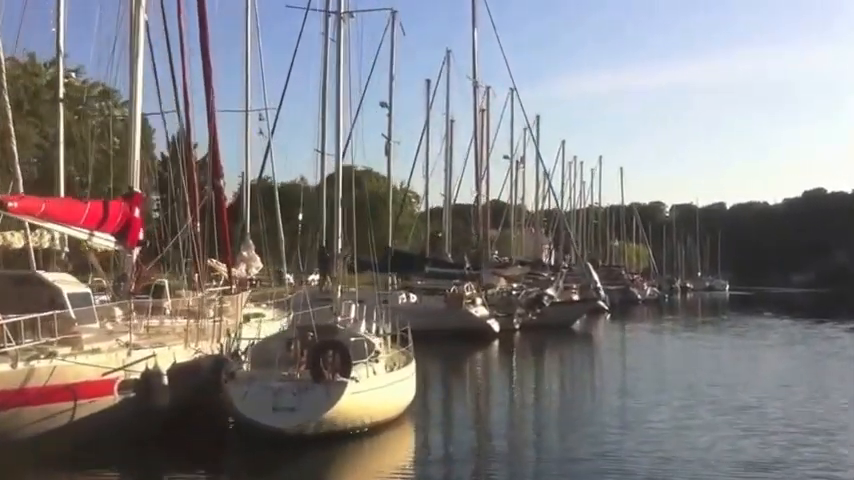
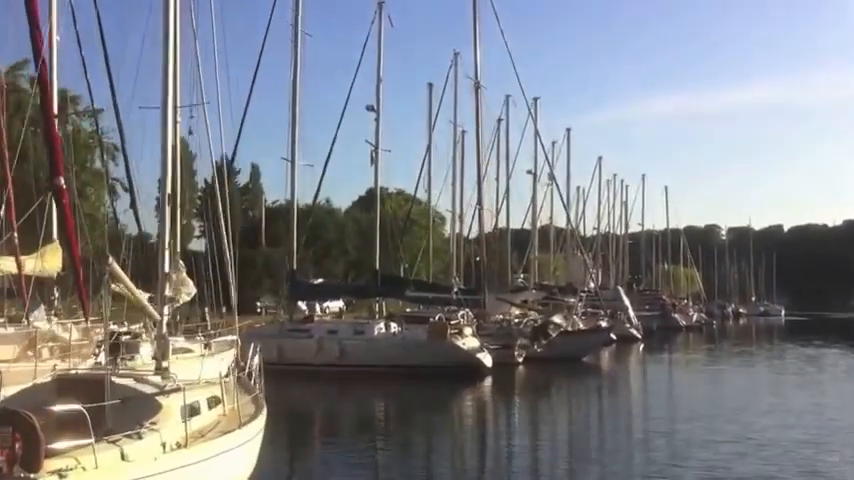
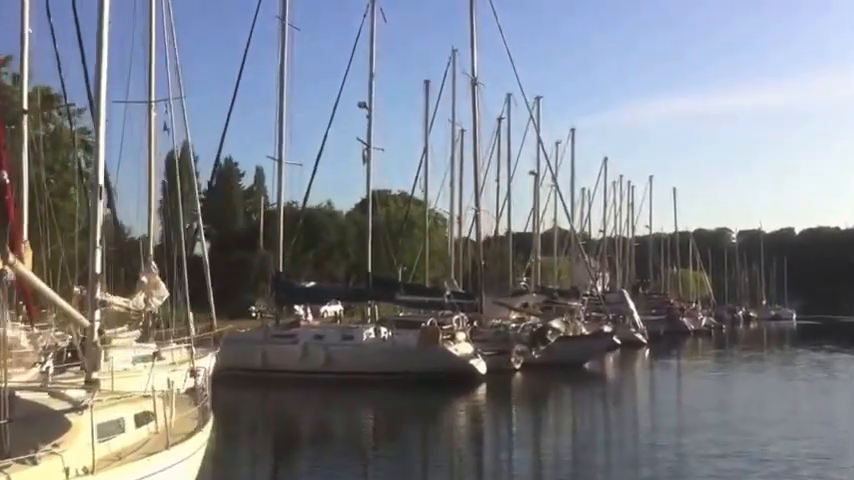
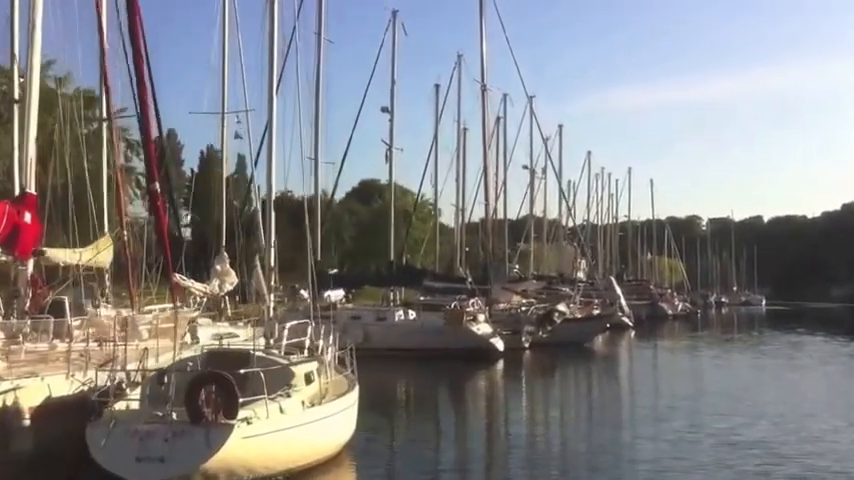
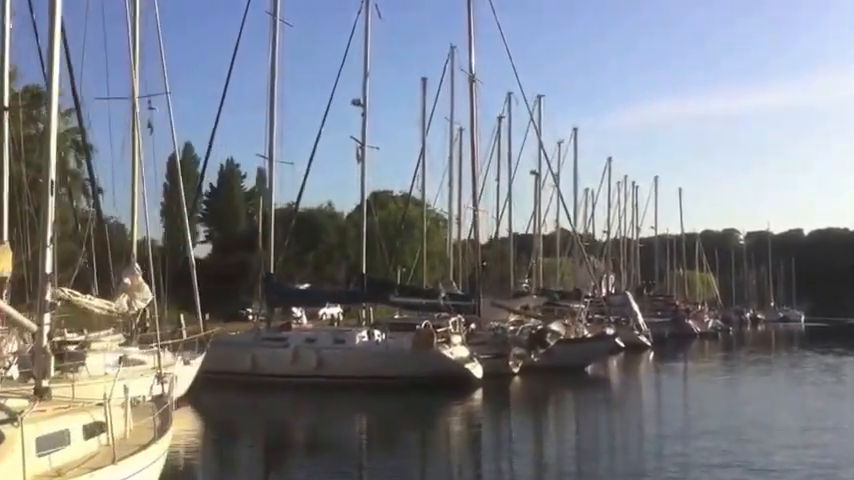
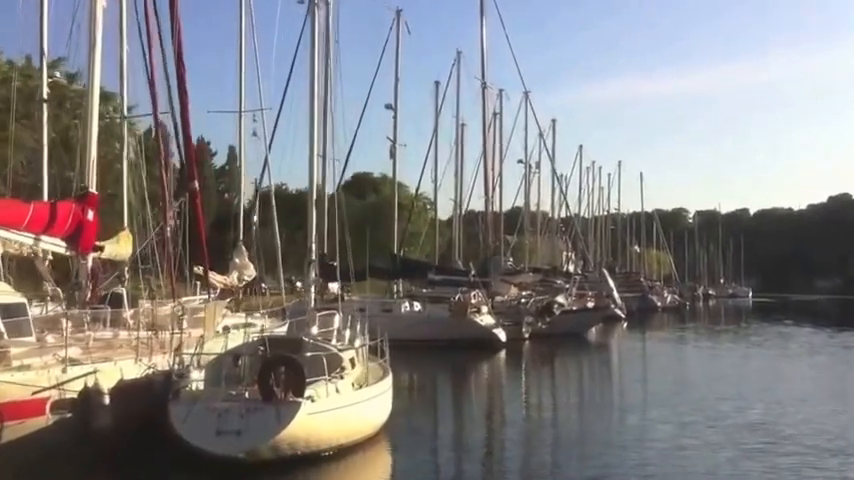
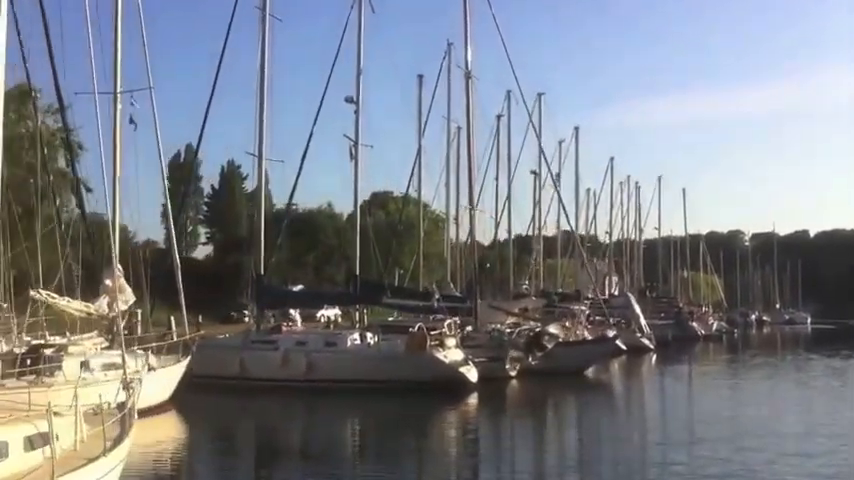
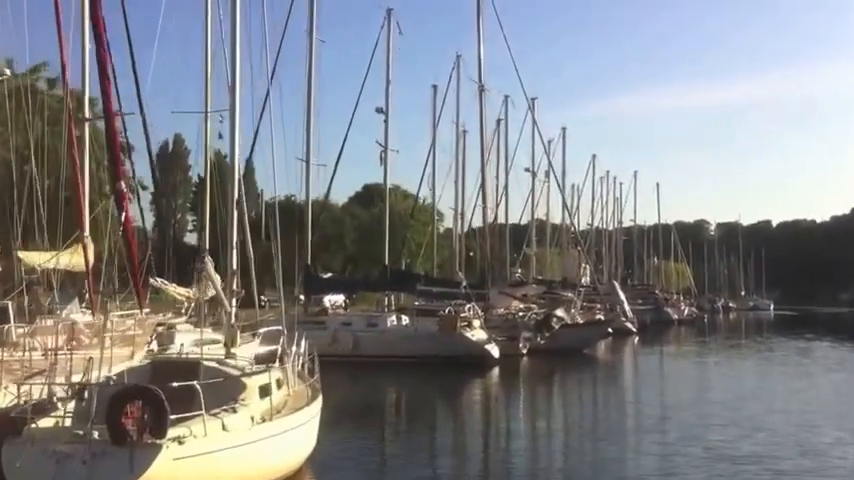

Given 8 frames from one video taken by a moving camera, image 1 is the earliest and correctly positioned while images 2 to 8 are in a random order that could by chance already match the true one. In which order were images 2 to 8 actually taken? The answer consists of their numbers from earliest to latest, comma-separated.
6, 4, 8, 2, 3, 5, 7
